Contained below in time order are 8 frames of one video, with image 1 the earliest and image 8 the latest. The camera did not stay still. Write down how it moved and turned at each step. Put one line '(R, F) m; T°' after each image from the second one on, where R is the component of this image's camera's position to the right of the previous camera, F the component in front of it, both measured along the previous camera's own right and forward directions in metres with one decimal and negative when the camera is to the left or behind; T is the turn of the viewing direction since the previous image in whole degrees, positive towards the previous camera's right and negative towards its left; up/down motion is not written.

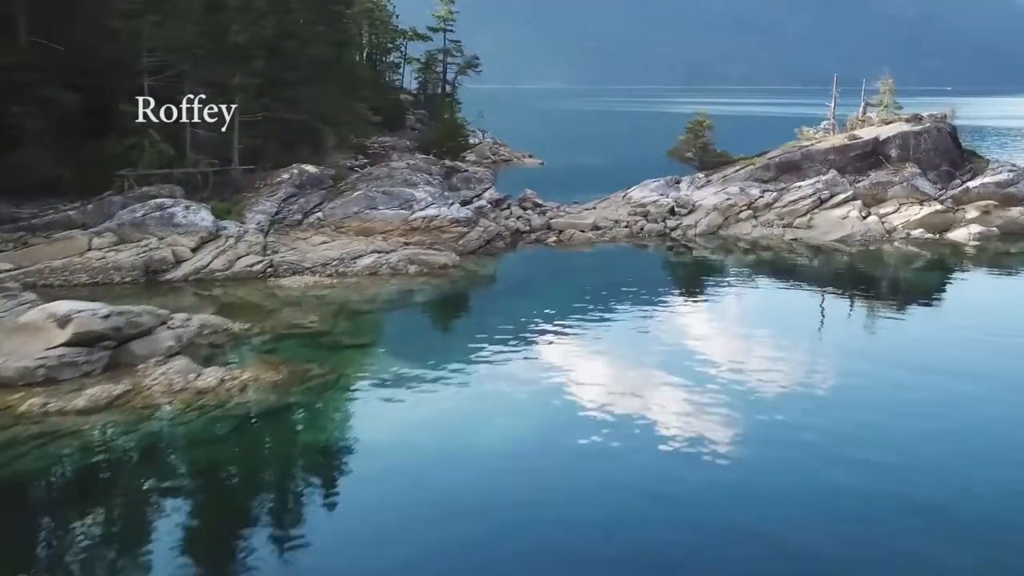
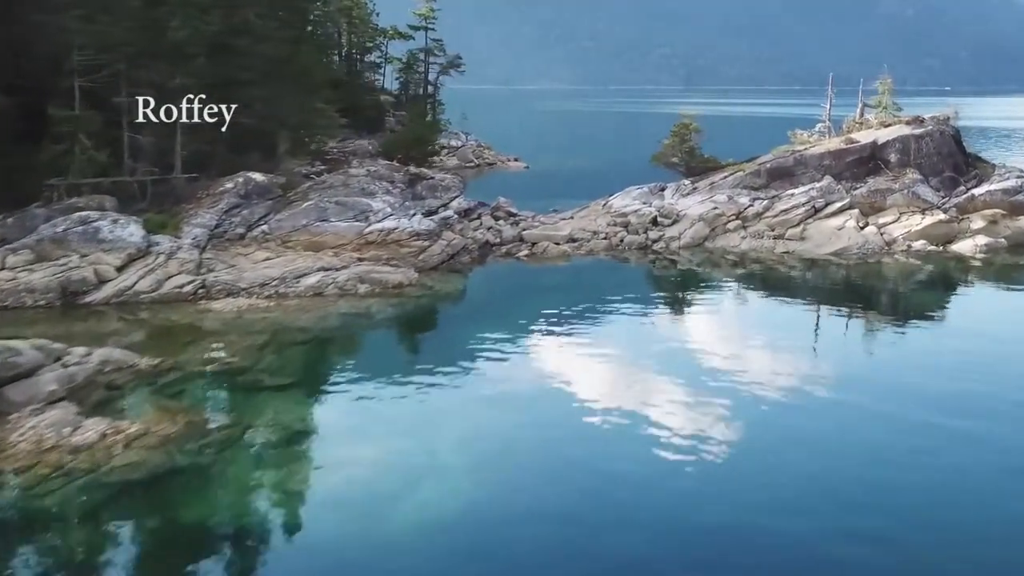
(+0.9, +2.8) m; 0°
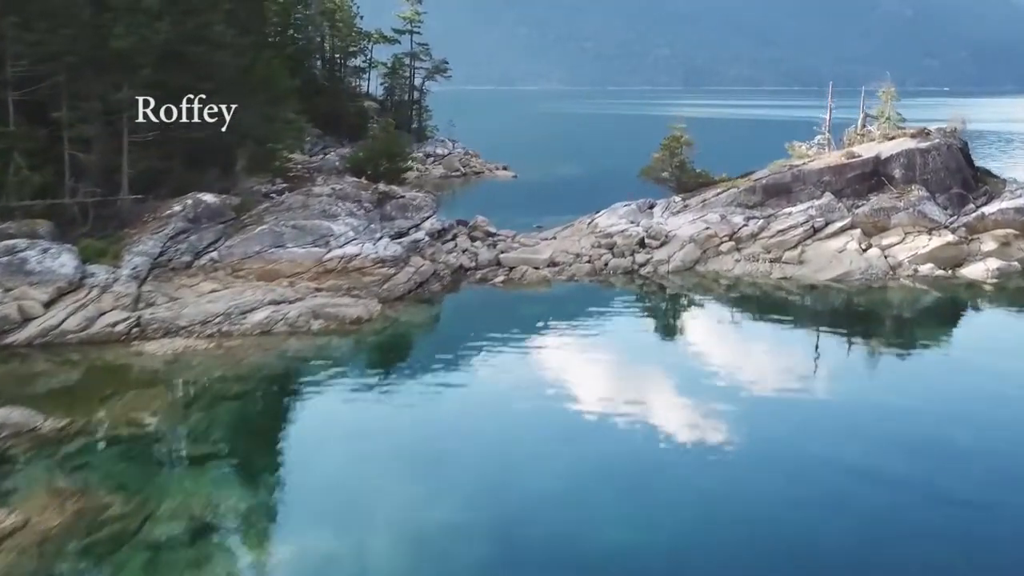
(+0.6, +2.4) m; 0°
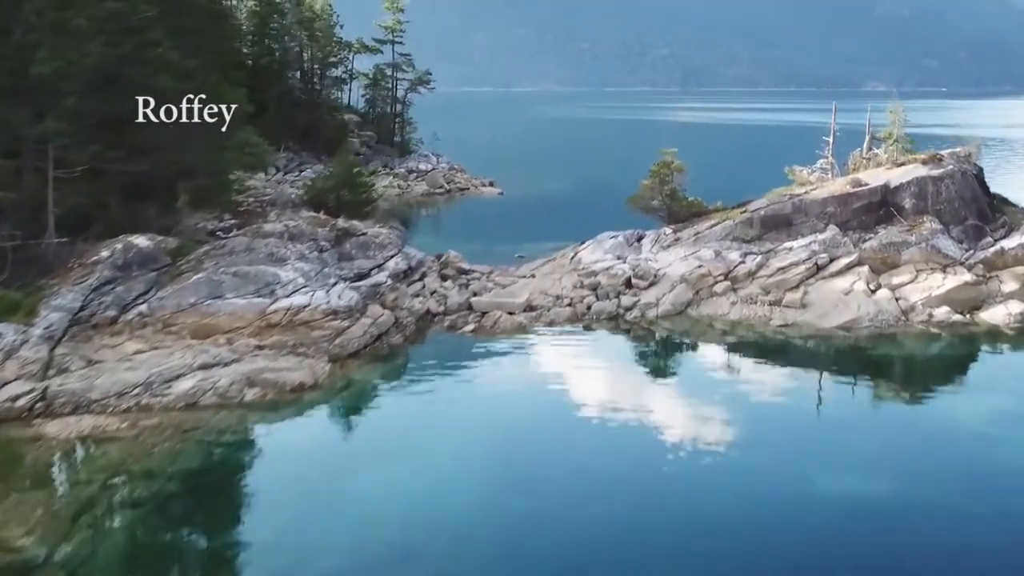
(+0.7, +3.0) m; 0°
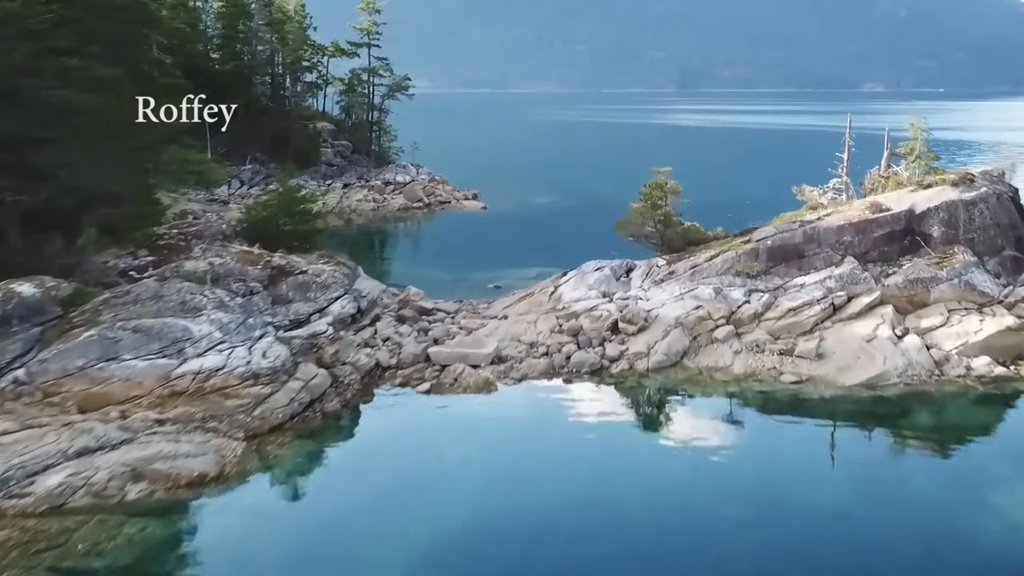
(+0.7, +4.2) m; 0°
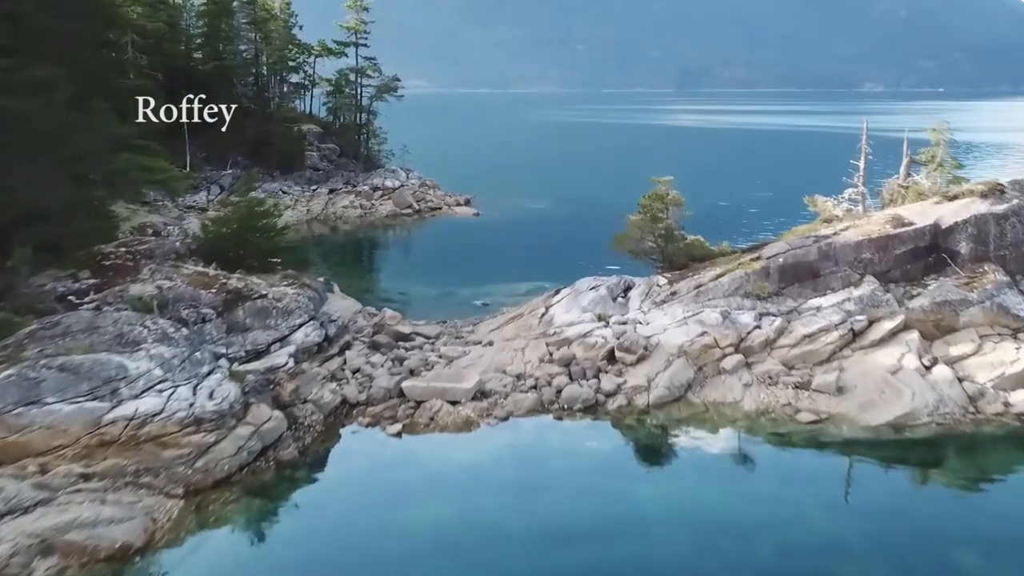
(+0.3, +2.5) m; 0°
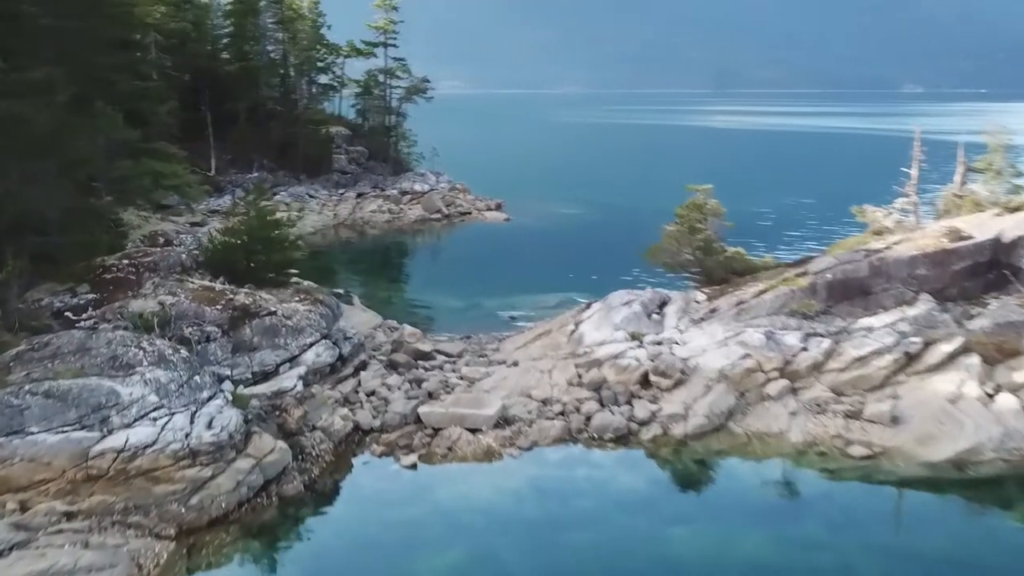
(+0.1, +1.6) m; -2°
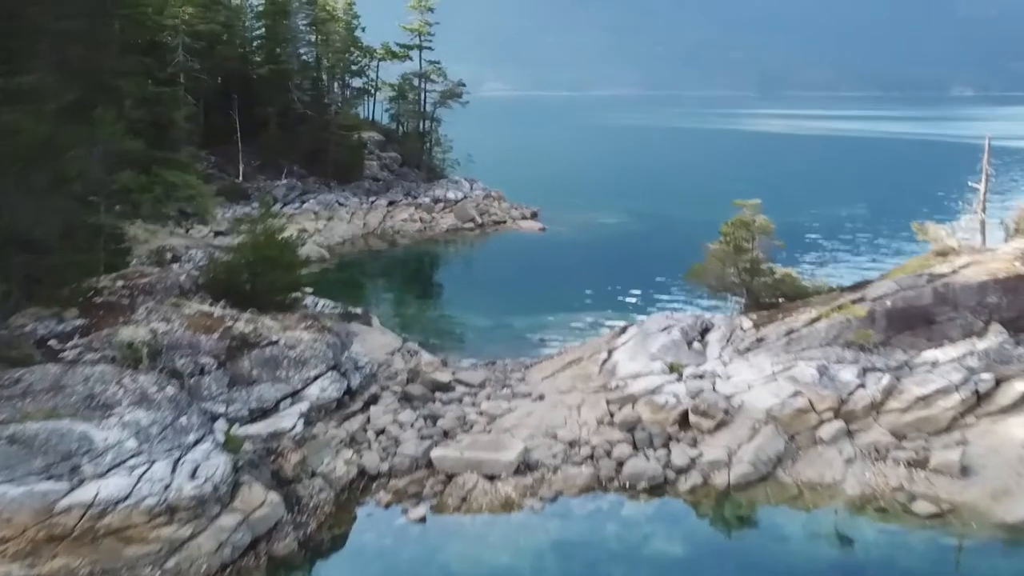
(+0.3, +1.9) m; -2°
